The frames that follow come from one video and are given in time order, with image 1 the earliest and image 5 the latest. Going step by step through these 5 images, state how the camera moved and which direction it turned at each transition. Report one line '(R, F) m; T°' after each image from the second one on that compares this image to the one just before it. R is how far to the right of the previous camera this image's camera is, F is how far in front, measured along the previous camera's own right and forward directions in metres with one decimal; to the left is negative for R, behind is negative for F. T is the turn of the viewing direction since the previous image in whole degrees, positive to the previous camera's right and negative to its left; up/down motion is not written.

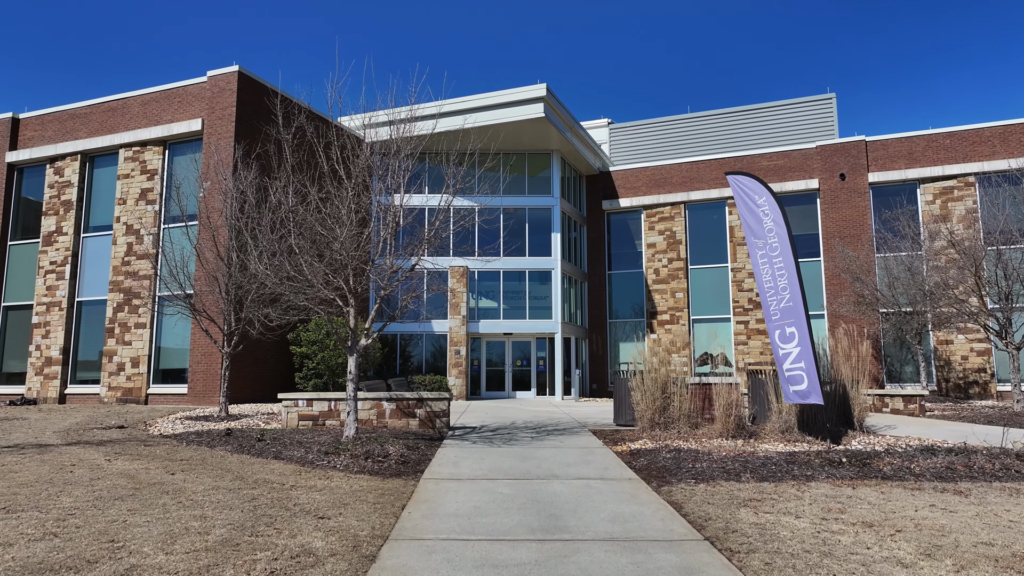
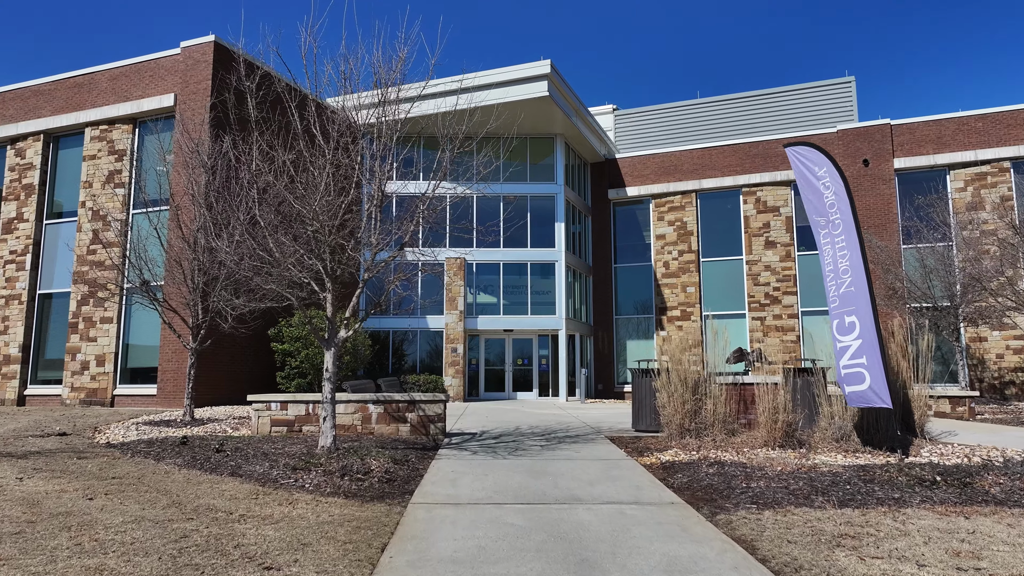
(-0.1, +1.4) m; 0°
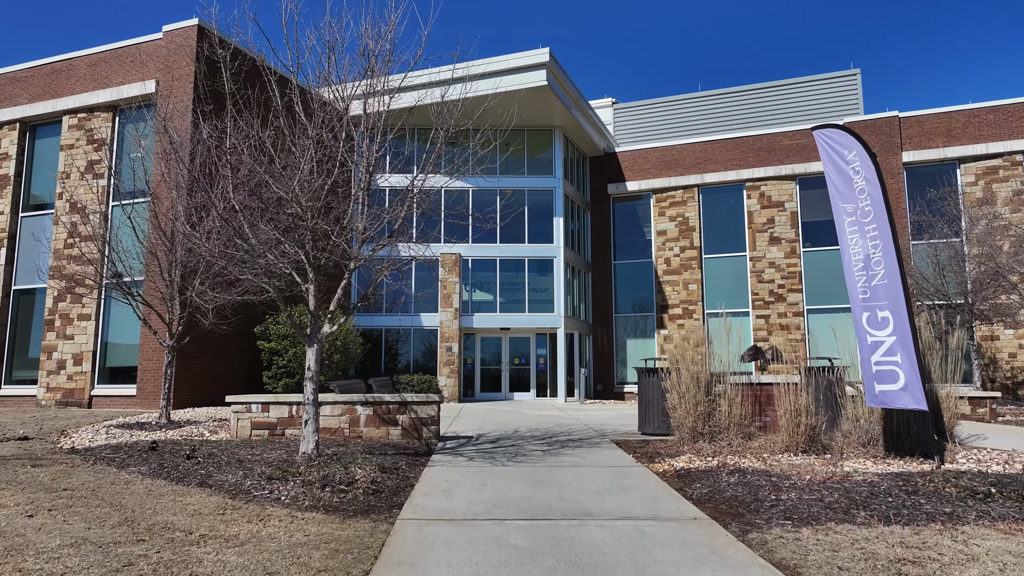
(0.0, +0.6) m; 0°
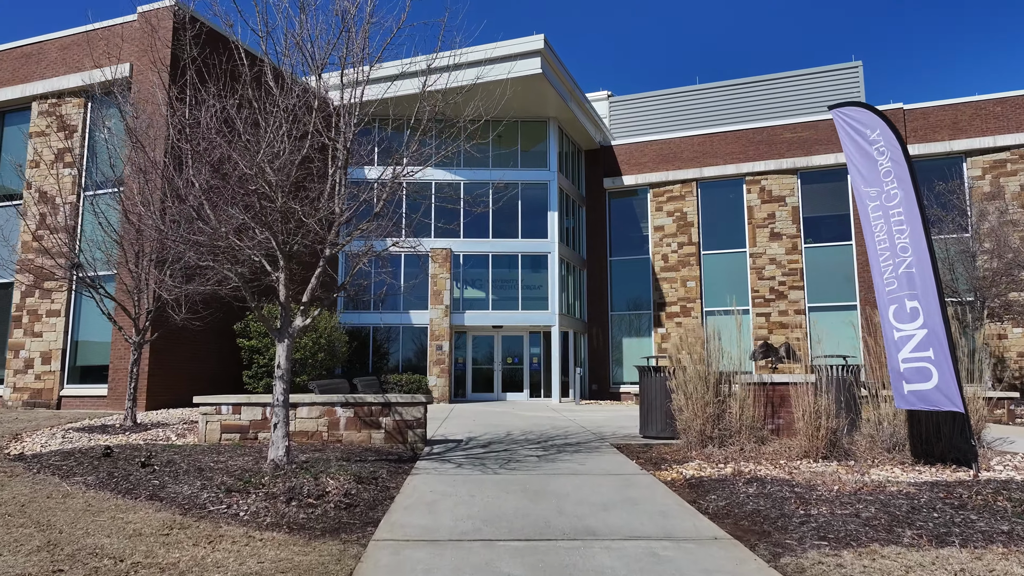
(0.0, +0.7) m; +1°
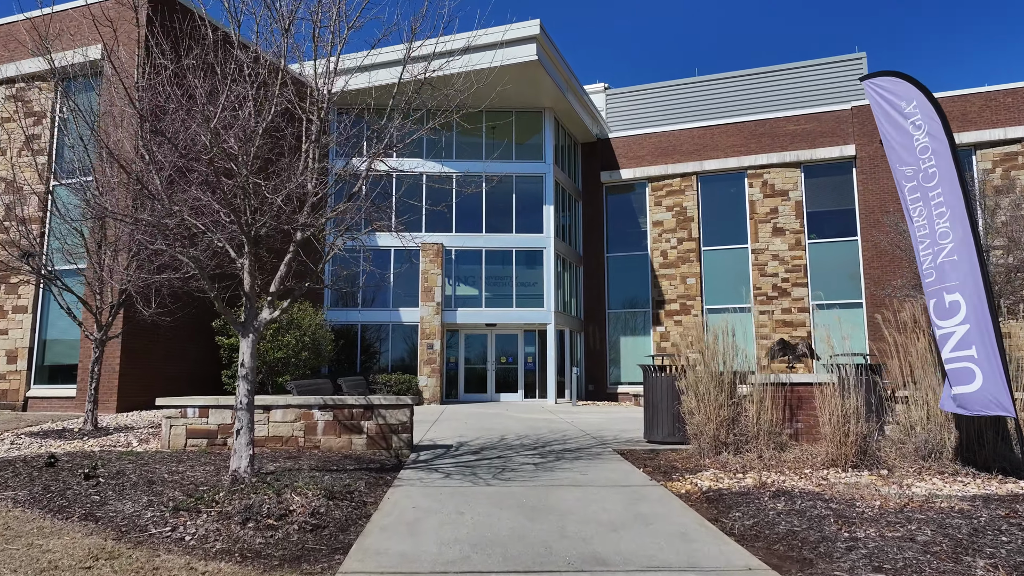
(0.0, +0.7) m; +1°
